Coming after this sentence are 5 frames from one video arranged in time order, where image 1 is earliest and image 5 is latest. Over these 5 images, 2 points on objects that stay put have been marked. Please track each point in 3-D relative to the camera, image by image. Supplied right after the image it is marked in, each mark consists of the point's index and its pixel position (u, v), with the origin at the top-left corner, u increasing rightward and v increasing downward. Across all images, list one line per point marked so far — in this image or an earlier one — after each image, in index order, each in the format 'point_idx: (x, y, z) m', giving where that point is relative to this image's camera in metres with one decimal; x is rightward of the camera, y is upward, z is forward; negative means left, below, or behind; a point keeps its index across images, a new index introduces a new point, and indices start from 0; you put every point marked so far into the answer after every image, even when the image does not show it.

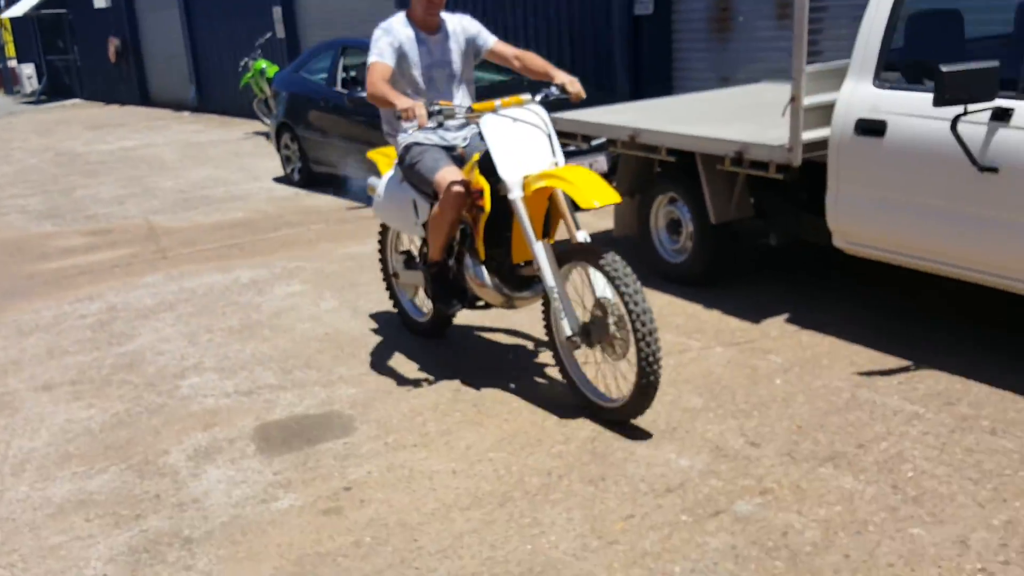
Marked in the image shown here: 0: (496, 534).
0: (-0.1, -1.4, +4.7) m
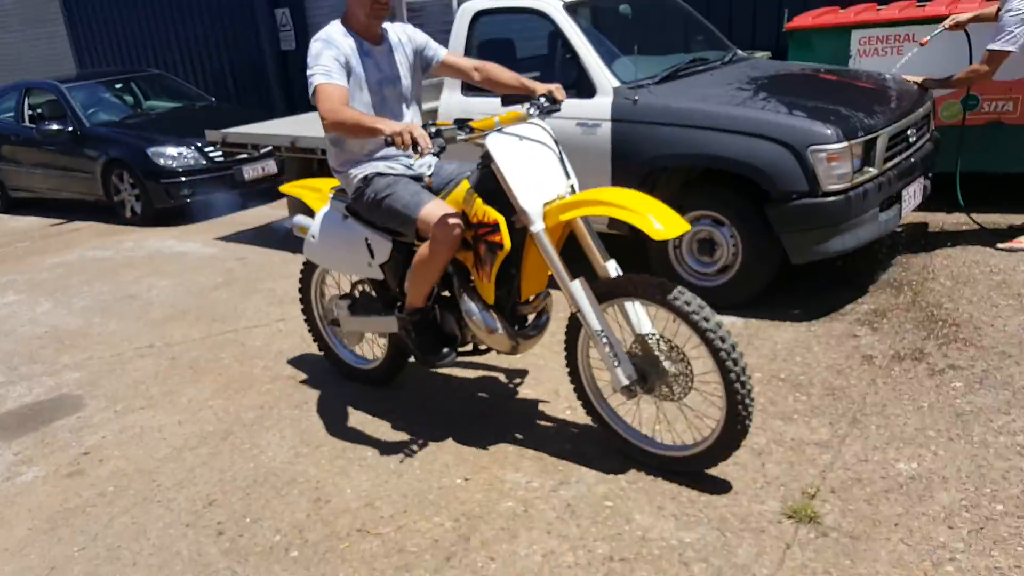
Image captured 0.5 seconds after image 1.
0: (-2.1, -1.3, +6.0) m
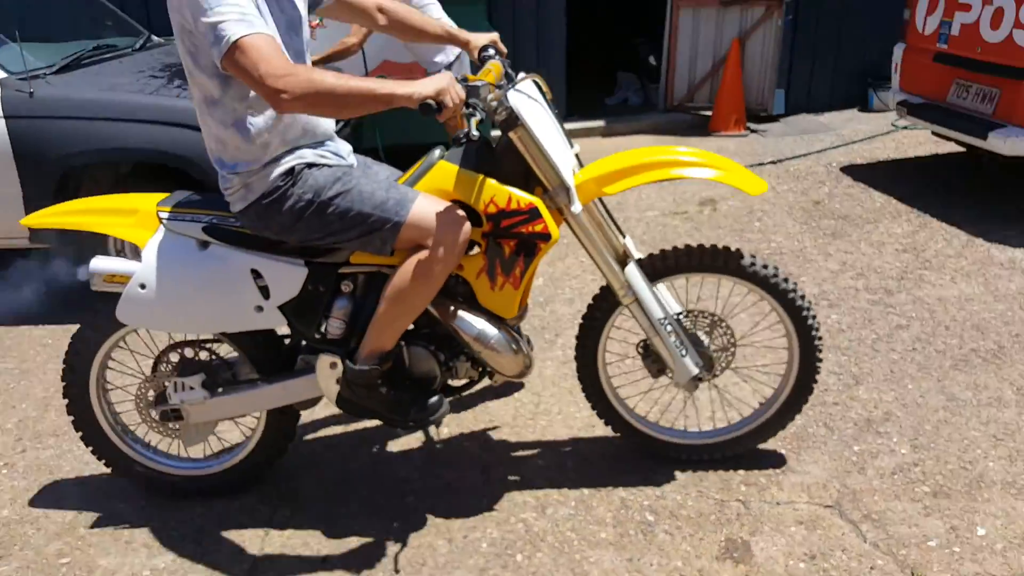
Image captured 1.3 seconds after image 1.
0: (-5.1, -1.9, +3.5) m
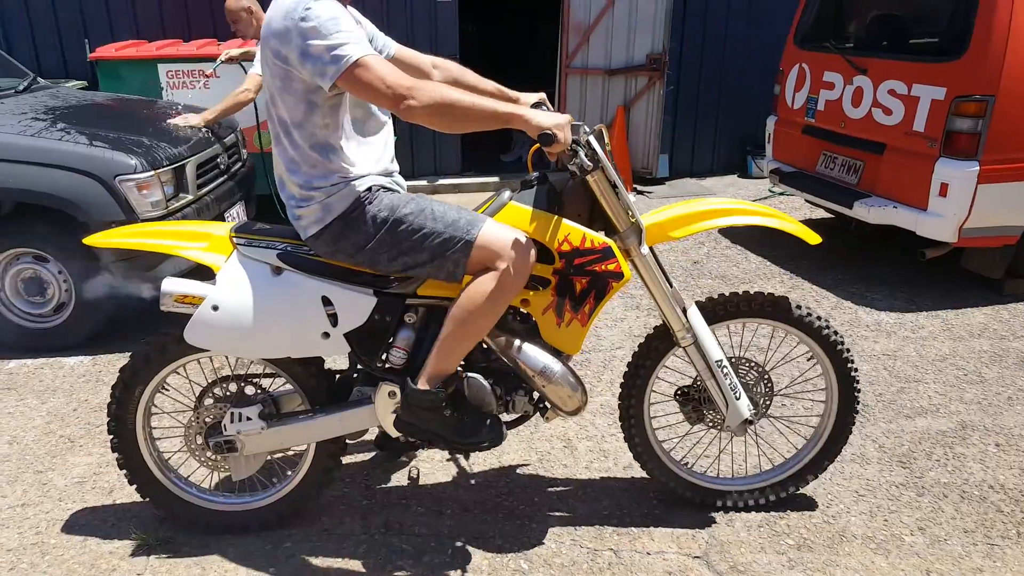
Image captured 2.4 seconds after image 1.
0: (-5.6, -1.9, +2.7) m
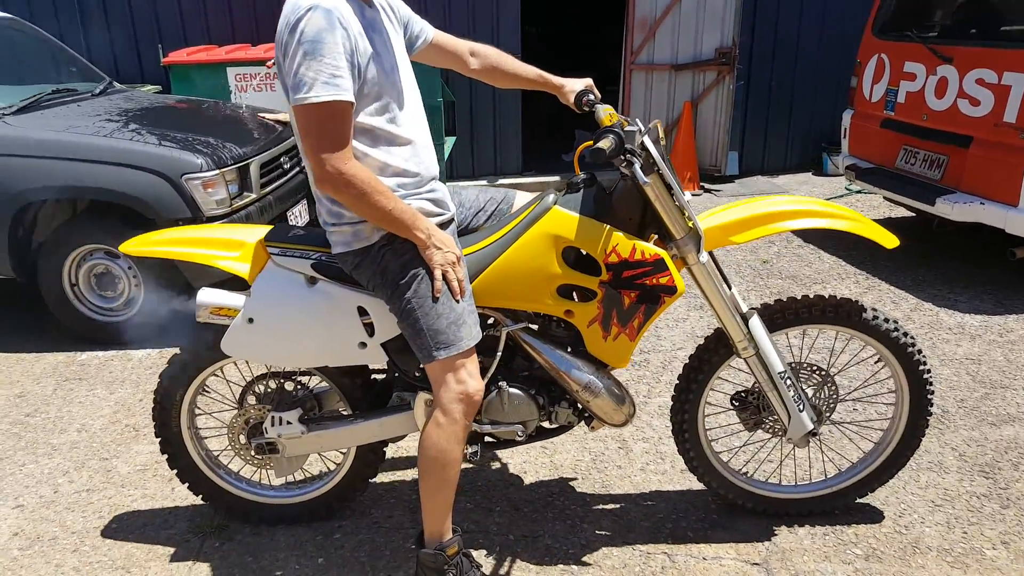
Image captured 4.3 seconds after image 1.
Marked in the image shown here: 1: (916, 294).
0: (-5.5, -1.9, +3.1) m
1: (+2.3, 0.0, +4.6) m
